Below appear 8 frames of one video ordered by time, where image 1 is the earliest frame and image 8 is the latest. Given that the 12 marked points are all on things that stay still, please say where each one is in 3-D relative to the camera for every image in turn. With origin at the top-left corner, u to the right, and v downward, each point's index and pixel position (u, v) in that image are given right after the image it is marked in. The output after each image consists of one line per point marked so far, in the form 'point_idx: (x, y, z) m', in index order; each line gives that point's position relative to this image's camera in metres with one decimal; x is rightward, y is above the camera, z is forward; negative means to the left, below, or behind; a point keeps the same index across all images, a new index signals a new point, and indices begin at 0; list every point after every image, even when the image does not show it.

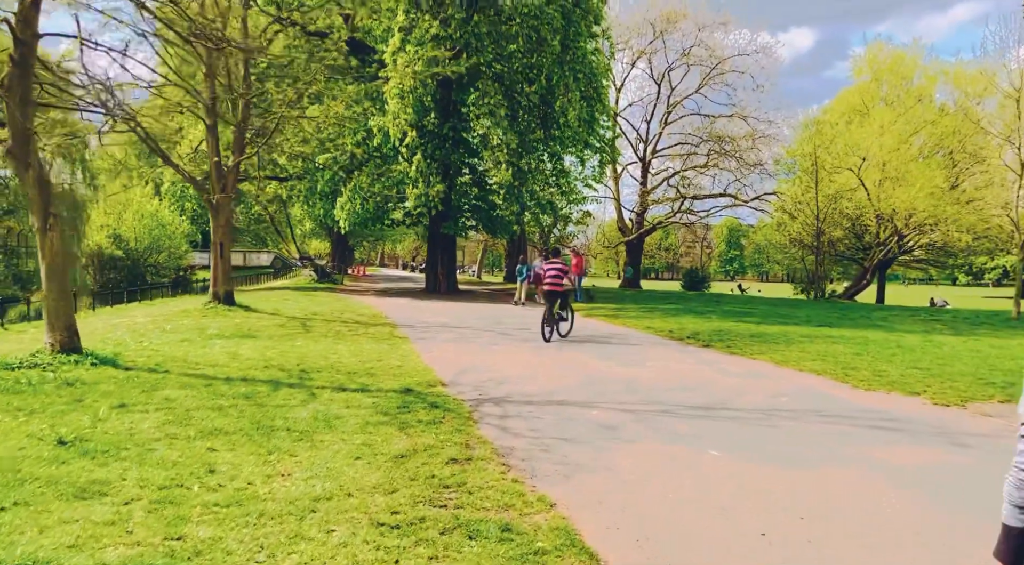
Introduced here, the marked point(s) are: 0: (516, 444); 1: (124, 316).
0: (0.0, -1.5, +7.5) m
1: (-8.7, -0.8, +18.5) m
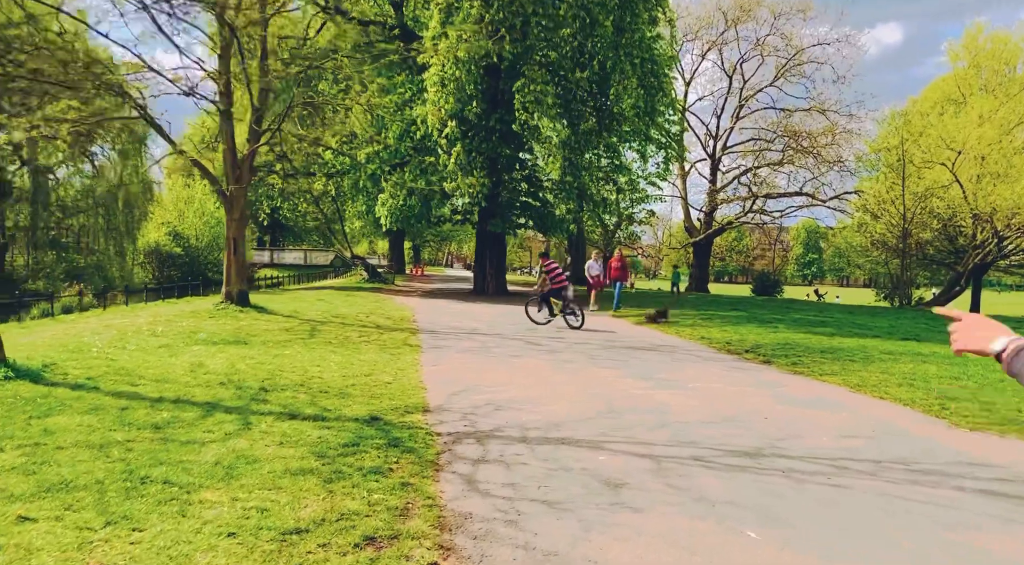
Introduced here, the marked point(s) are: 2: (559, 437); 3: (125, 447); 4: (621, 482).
0: (-0.2, -1.5, +5.4) m
1: (-8.0, -0.7, +17.2) m
2: (+0.4, -1.4, +7.4) m
3: (-2.9, -1.2, +6.1) m
4: (+0.8, -1.5, +6.0) m
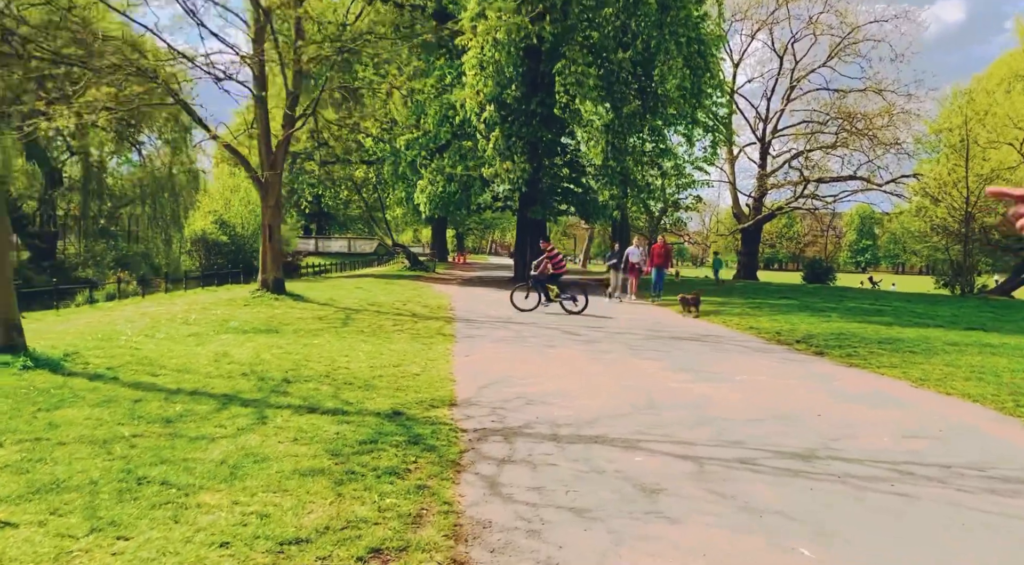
0: (-0.1, -1.4, +5.0) m
1: (-7.2, -0.5, +17.1) m
2: (+0.7, -1.3, +6.9) m
3: (-2.7, -1.1, +5.8) m
4: (+1.0, -1.4, +5.5) m
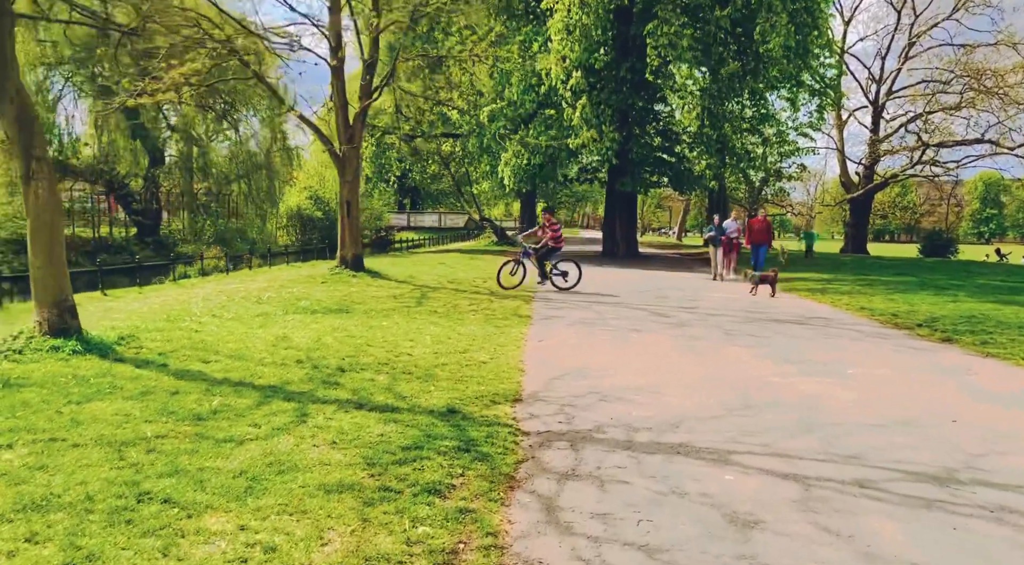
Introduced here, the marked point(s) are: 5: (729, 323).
0: (+0.2, -1.3, +4.1) m
1: (-5.5, 0.0, +16.9) m
2: (+1.2, -1.1, +5.9) m
3: (-2.3, -1.0, +5.2) m
4: (+1.3, -1.3, +4.5) m
5: (+3.2, -0.6, +12.2) m
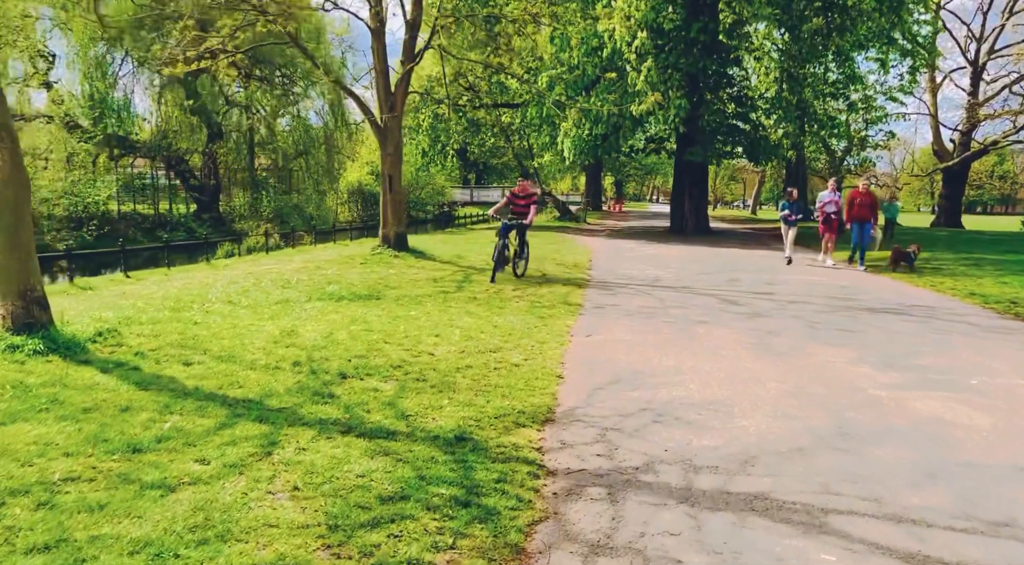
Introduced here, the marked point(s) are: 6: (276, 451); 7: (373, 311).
0: (+0.2, -1.4, +2.7) m
1: (-4.4, +0.4, +15.9) m
2: (+1.3, -1.1, +4.4) m
3: (-2.2, -1.0, +4.0) m
4: (+1.3, -1.3, +3.0) m
5: (+3.9, -0.4, +10.5) m
6: (-1.4, -1.0, +4.8) m
7: (-1.7, -0.3, +9.9) m
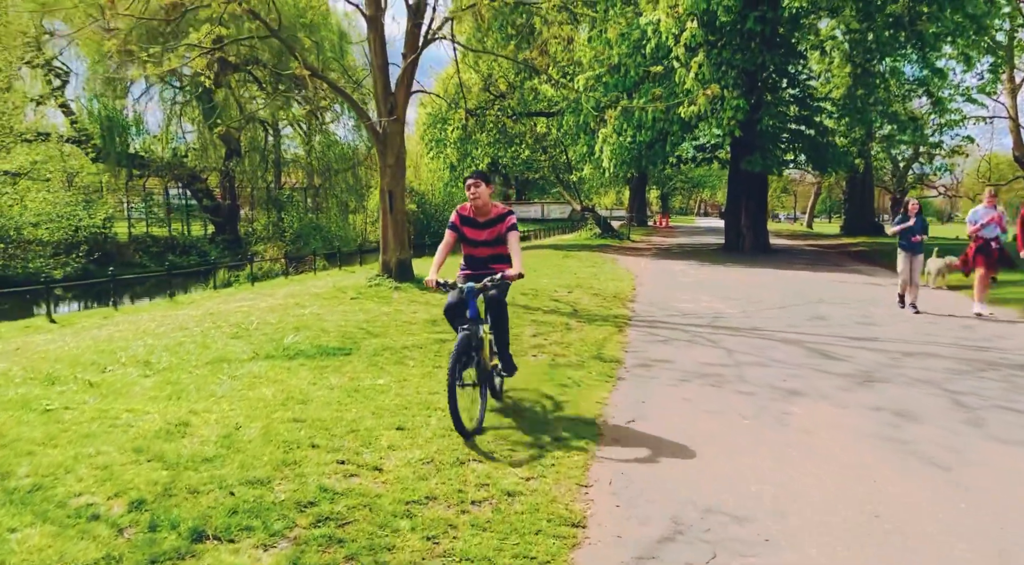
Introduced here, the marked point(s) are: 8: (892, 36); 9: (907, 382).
0: (-0.2, -1.7, -0.2) m
1: (-4.0, -0.2, +13.2) m
2: (+1.0, -1.5, +1.4) m
3: (-2.5, -1.4, +1.2) m
4: (+1.0, -1.6, 0.0) m
5: (+4.0, -0.8, +7.4) m
6: (-1.6, -1.4, +2.0) m
7: (-1.6, -0.8, +7.1) m
8: (+8.6, +5.8, +18.6) m
9: (+3.5, -0.9, +7.2) m
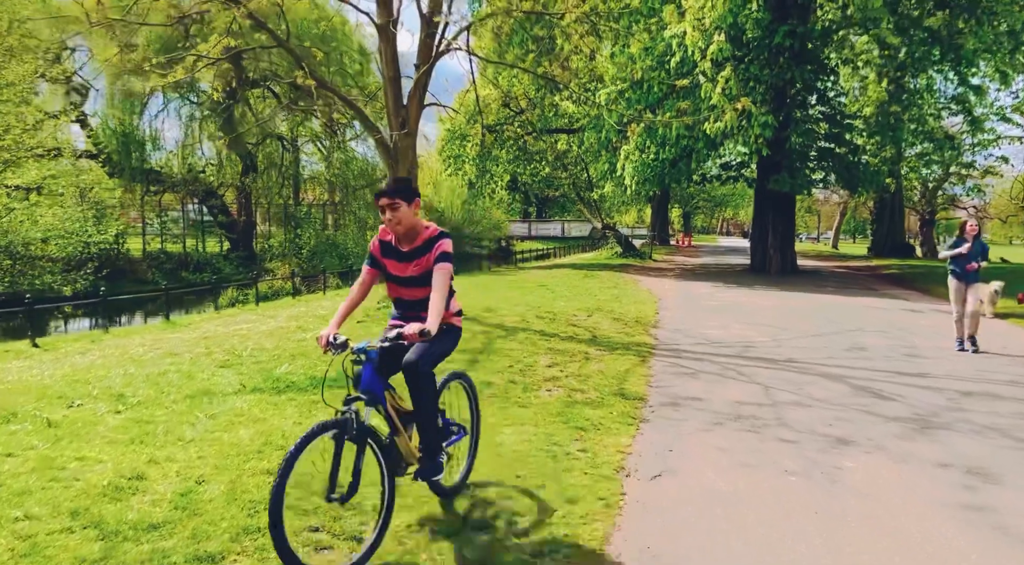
0: (-0.3, -1.8, -1.0) m
1: (-3.8, -0.6, +12.5) m
2: (+1.0, -1.6, +0.6) m
3: (-2.6, -1.5, +0.4) m
4: (+0.9, -1.7, -0.8) m
5: (+4.0, -1.1, +6.5) m
6: (-1.6, -1.5, +1.2) m
7: (-1.5, -1.0, +6.4) m
8: (+9.1, +5.2, +17.7) m
9: (+3.6, -1.1, +6.3) m
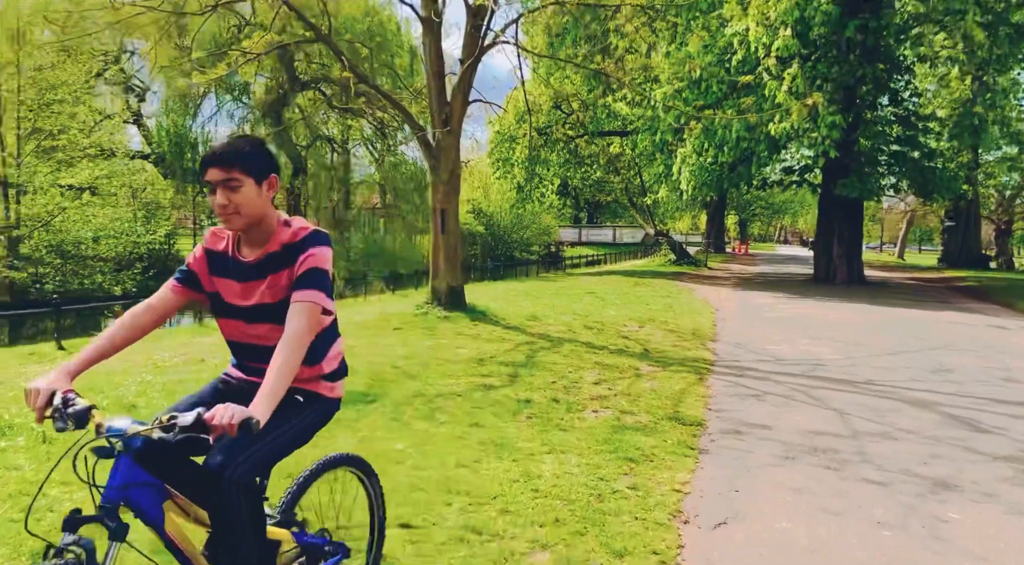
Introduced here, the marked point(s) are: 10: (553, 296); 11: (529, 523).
0: (-0.5, -1.8, -1.7) m
1: (-3.1, -0.6, +12.0) m
2: (+0.9, -1.6, -0.2) m
3: (-2.6, -1.5, -0.1) m
4: (+0.7, -1.8, -1.6) m
5: (+4.3, -1.2, +5.5) m
6: (-1.7, -1.5, +0.6) m
7: (-1.3, -1.1, +5.7) m
8: (+10.1, +5.0, +16.4) m
9: (+3.9, -1.3, +5.3) m
10: (+0.7, -0.2, +15.9) m
11: (+0.2, -1.2, +4.5) m
